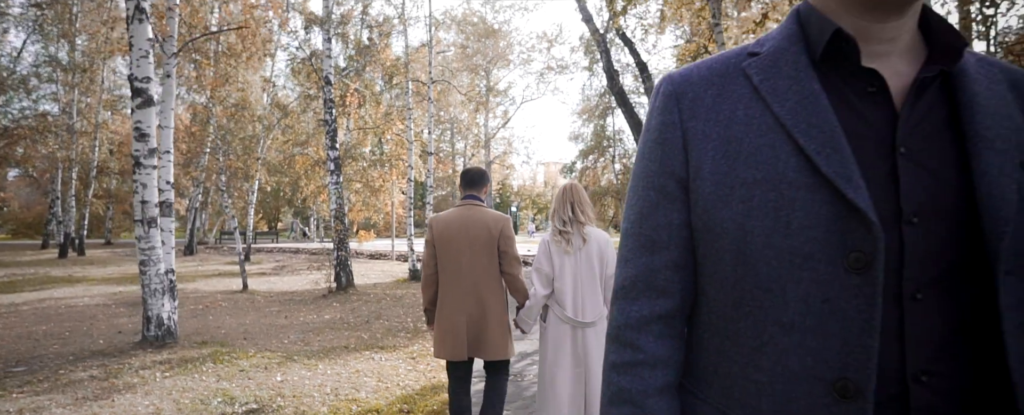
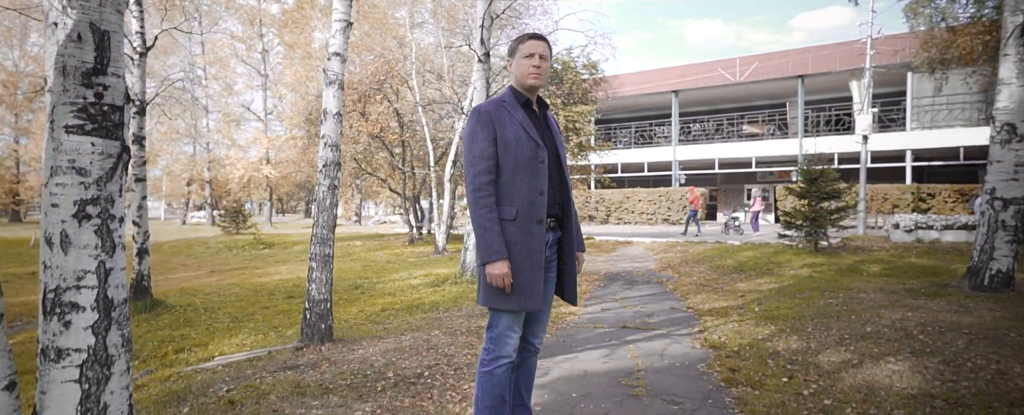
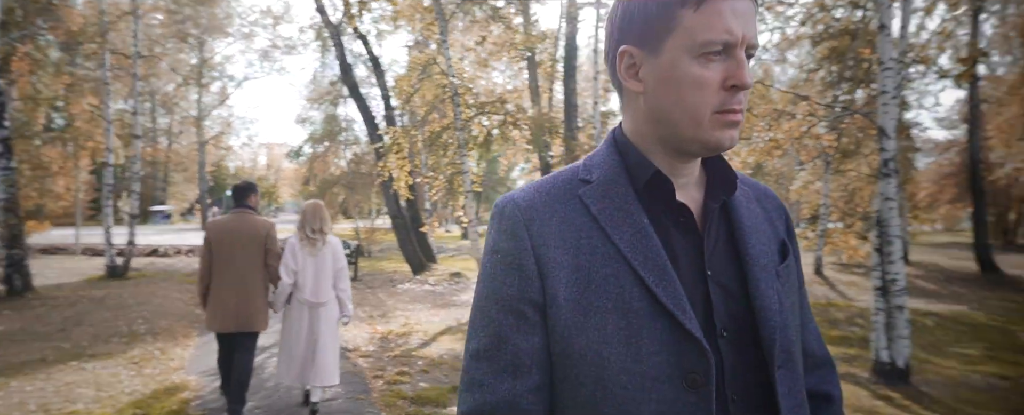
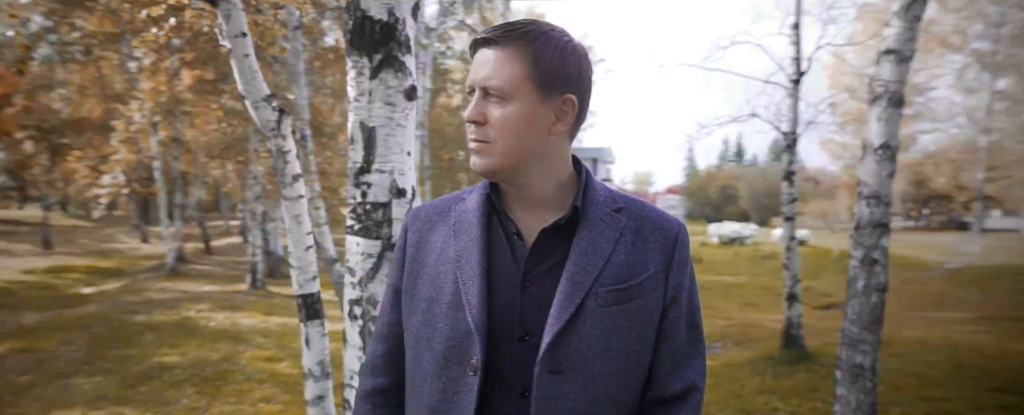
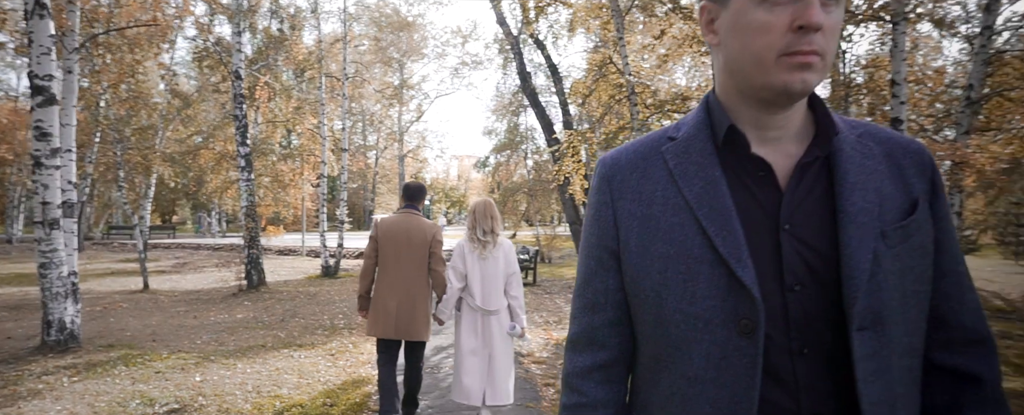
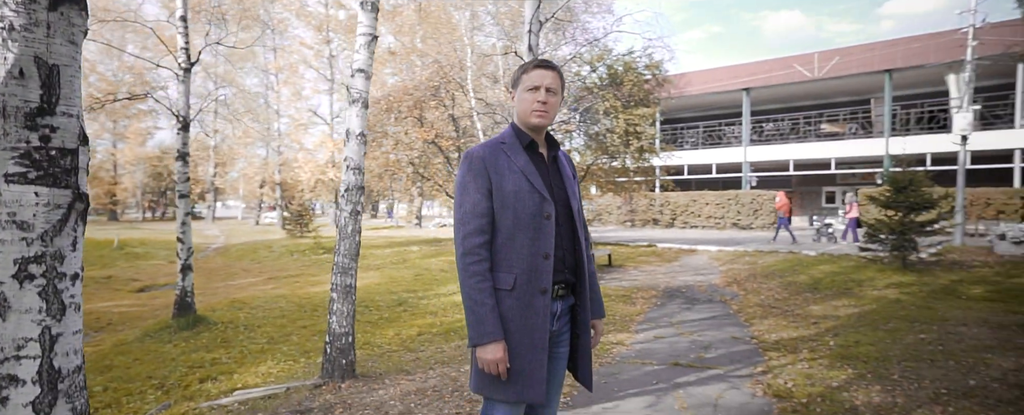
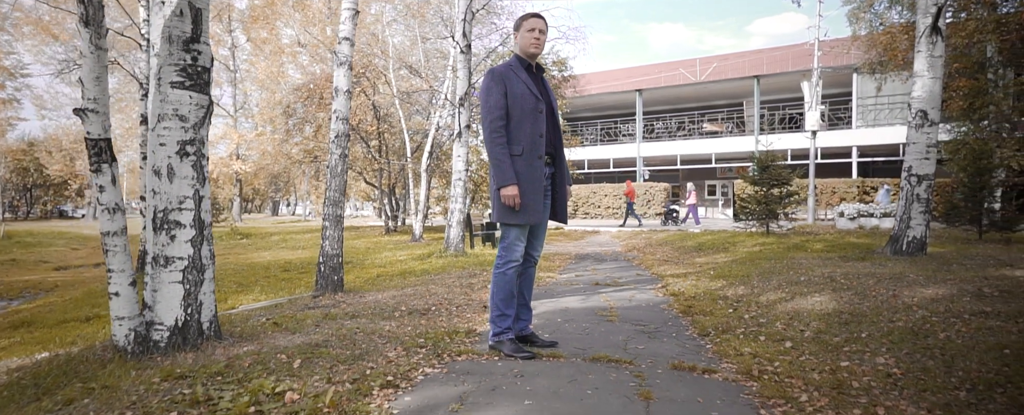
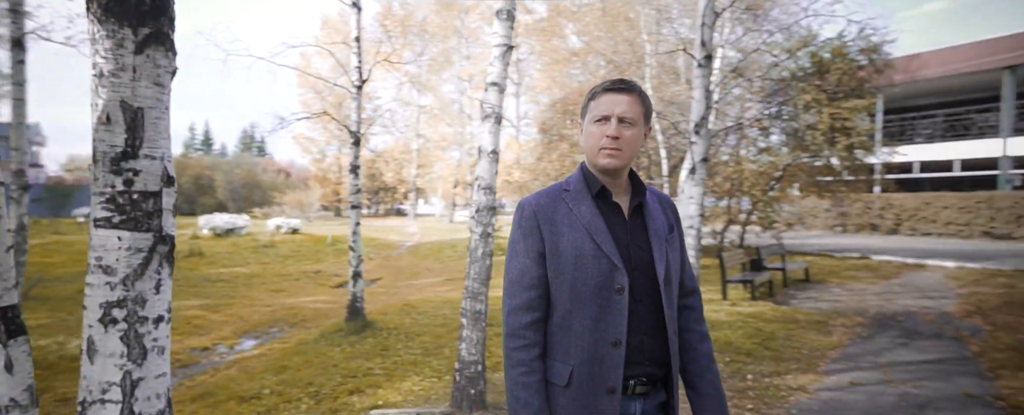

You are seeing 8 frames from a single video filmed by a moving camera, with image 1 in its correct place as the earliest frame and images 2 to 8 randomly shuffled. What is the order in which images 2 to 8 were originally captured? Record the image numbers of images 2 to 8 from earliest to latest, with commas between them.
5, 3, 4, 8, 6, 2, 7
